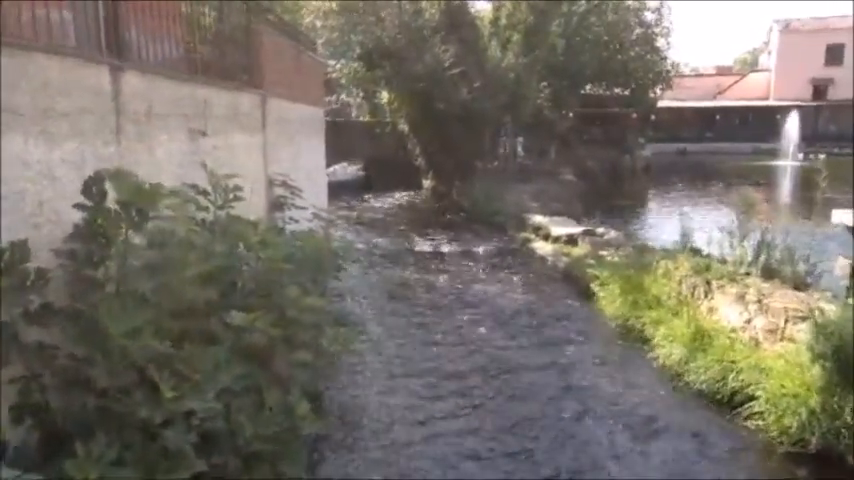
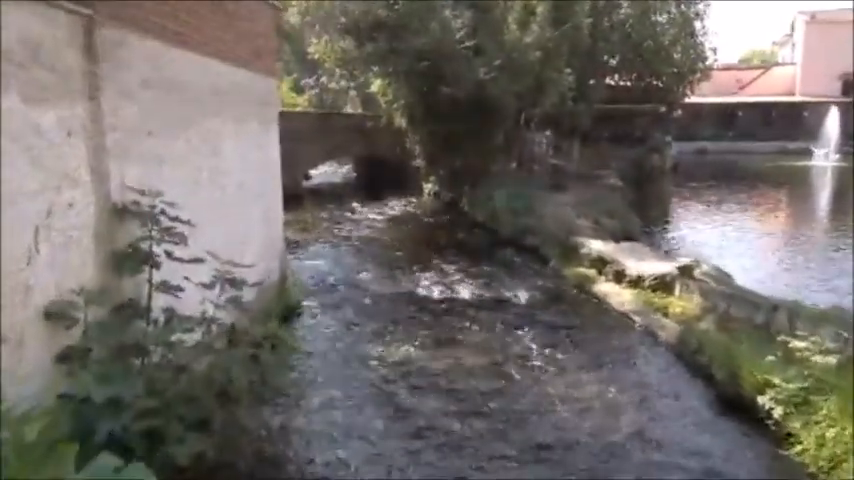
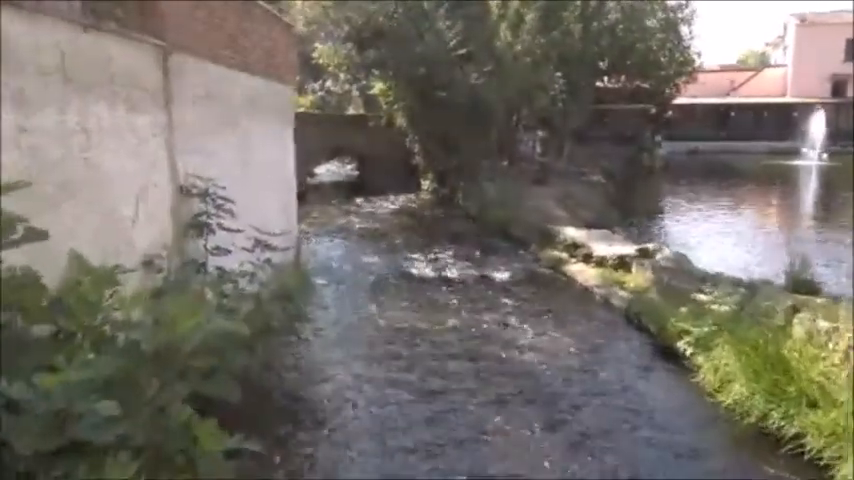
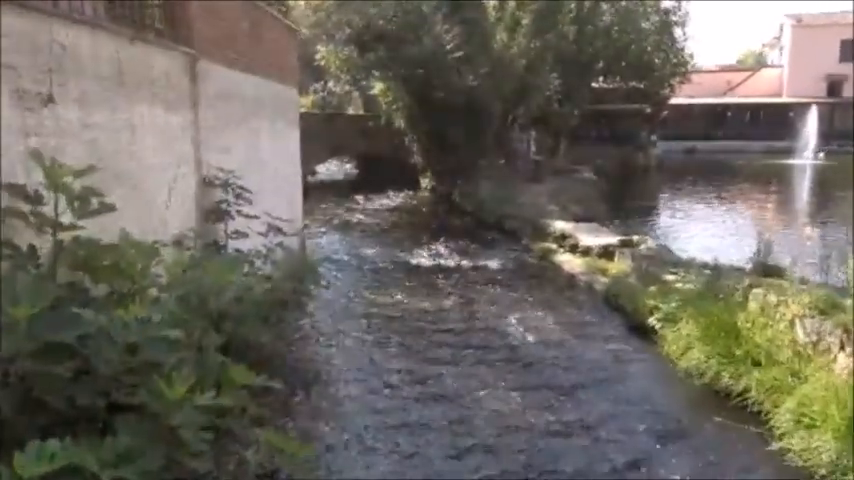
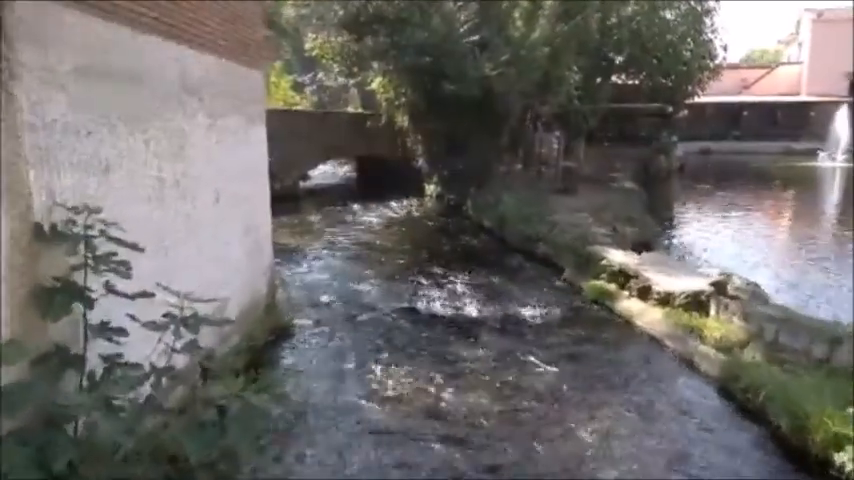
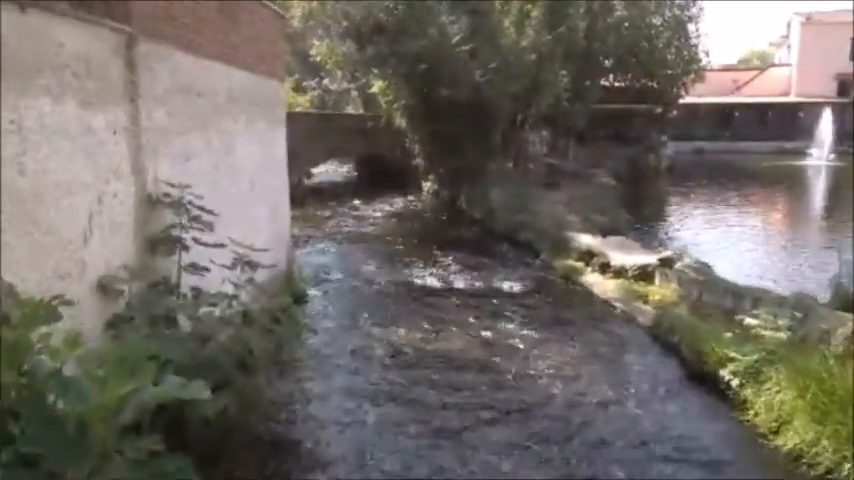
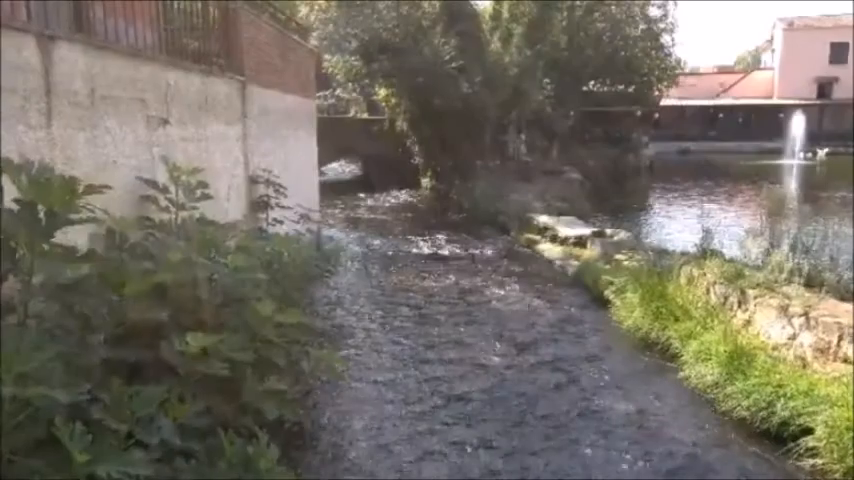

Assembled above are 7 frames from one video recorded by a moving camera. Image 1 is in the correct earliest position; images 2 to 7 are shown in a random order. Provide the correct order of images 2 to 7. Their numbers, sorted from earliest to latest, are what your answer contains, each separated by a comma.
7, 4, 3, 6, 2, 5
